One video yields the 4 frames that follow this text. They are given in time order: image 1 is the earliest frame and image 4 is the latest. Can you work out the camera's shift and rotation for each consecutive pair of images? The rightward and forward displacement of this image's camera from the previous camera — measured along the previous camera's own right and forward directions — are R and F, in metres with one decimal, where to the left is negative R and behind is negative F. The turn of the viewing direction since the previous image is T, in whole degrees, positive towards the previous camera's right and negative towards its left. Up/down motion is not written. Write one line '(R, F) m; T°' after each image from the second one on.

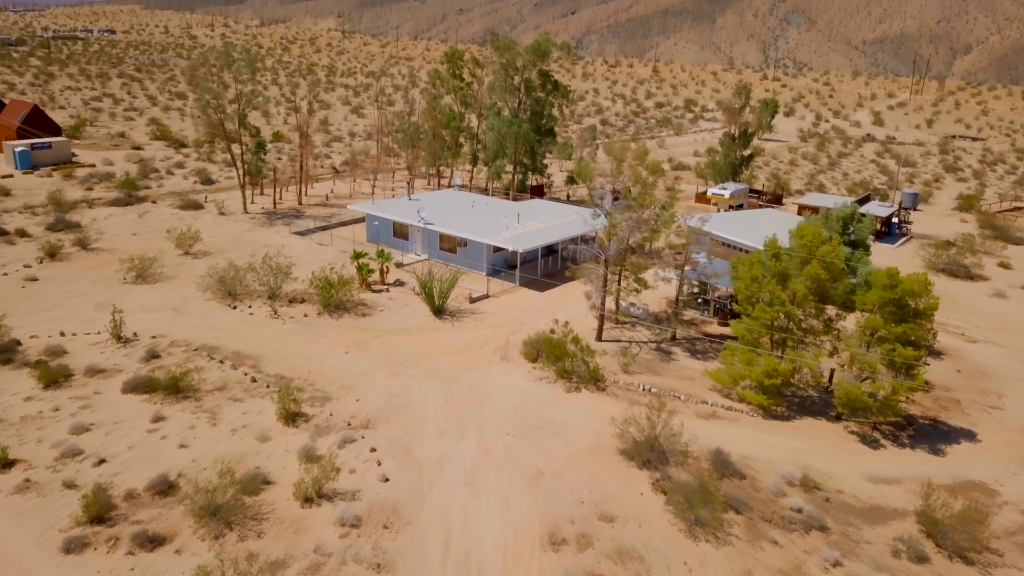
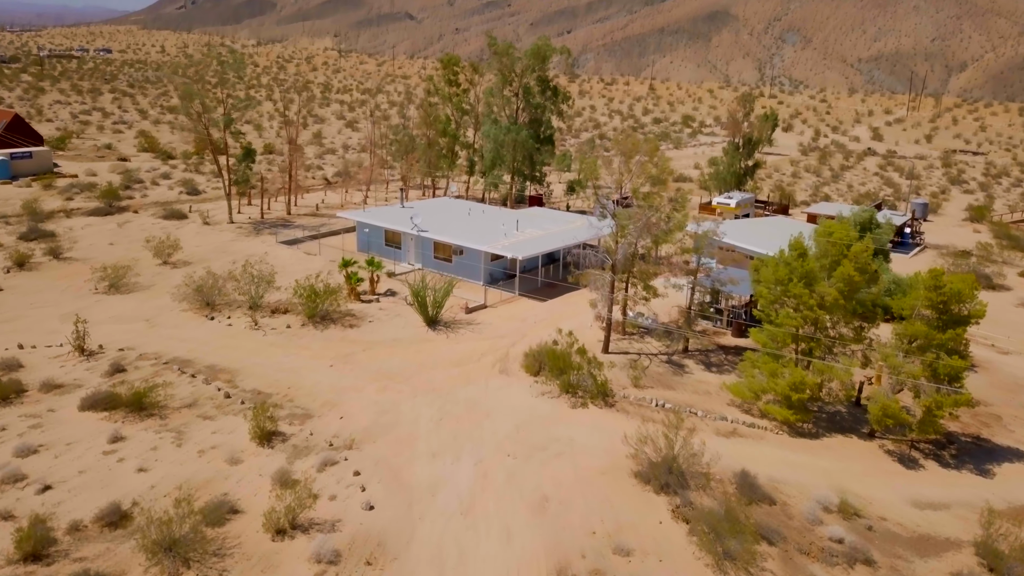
(-0.1, +2.0) m; 0°
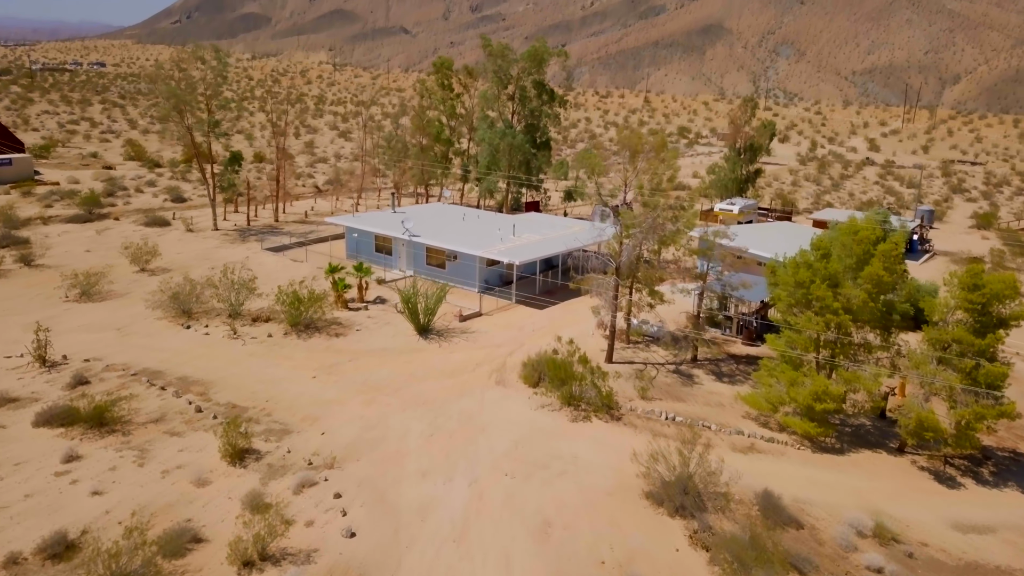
(0.0, +1.6) m; 0°
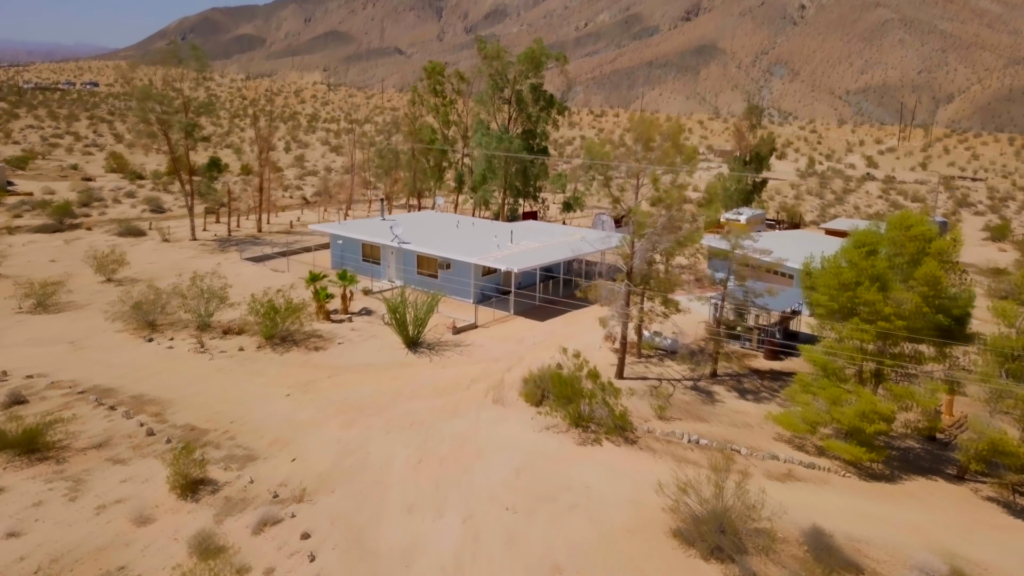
(-0.1, +2.4) m; 0°
